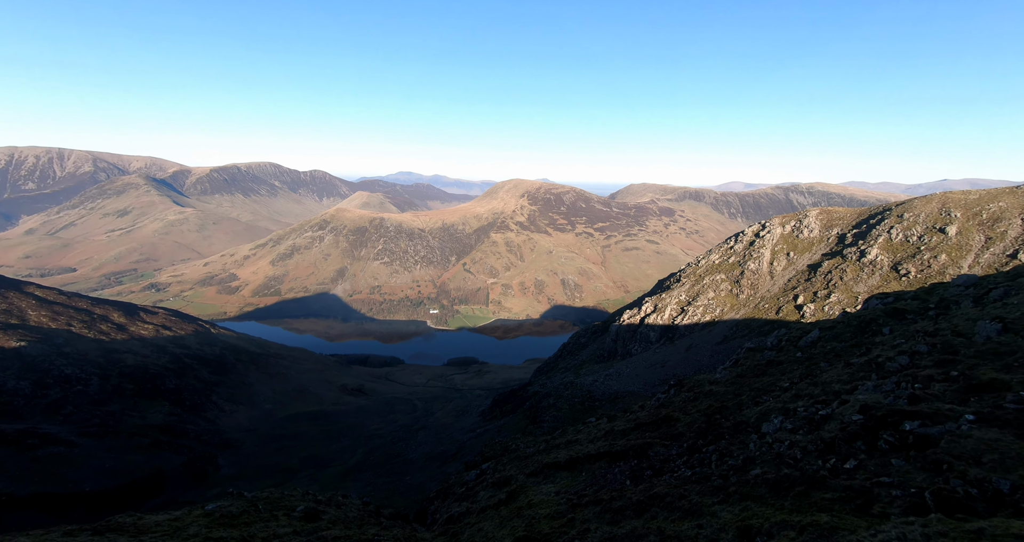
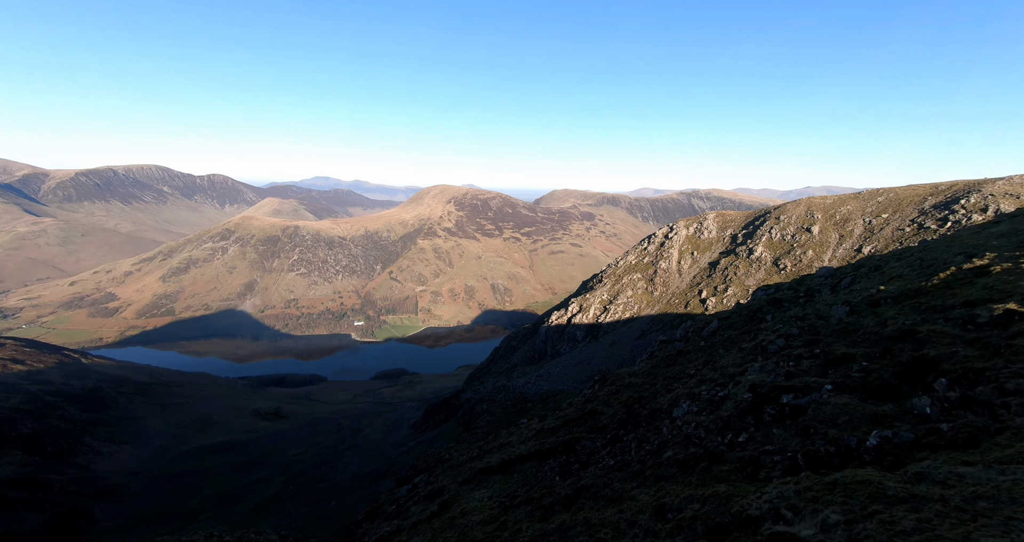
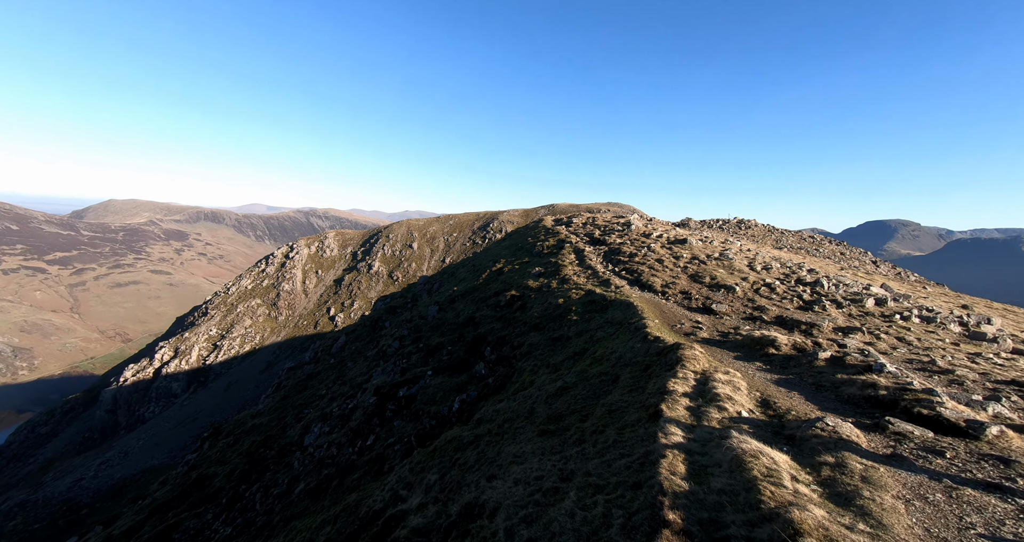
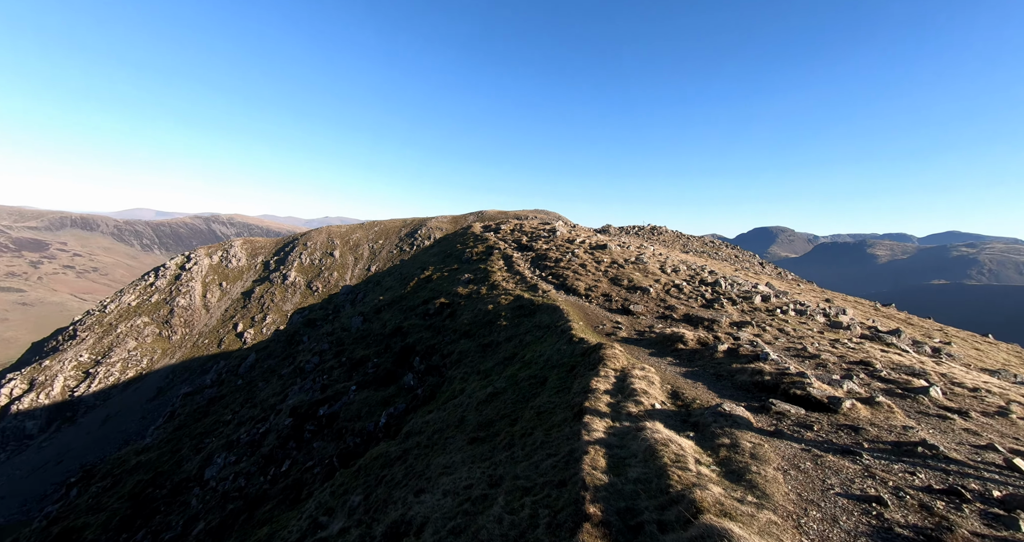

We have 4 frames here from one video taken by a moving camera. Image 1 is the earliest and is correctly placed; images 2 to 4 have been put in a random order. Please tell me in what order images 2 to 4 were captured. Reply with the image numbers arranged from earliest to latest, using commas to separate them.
2, 3, 4
